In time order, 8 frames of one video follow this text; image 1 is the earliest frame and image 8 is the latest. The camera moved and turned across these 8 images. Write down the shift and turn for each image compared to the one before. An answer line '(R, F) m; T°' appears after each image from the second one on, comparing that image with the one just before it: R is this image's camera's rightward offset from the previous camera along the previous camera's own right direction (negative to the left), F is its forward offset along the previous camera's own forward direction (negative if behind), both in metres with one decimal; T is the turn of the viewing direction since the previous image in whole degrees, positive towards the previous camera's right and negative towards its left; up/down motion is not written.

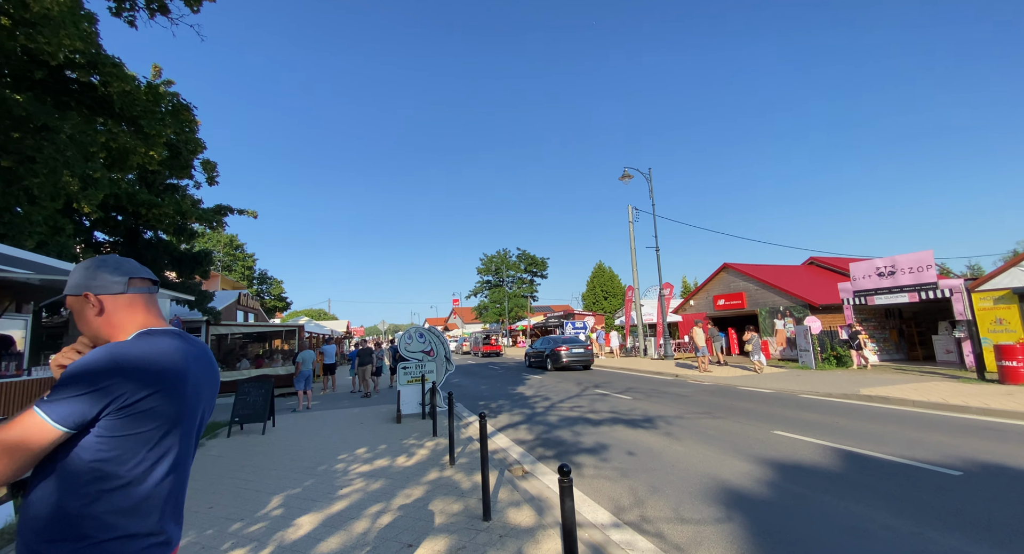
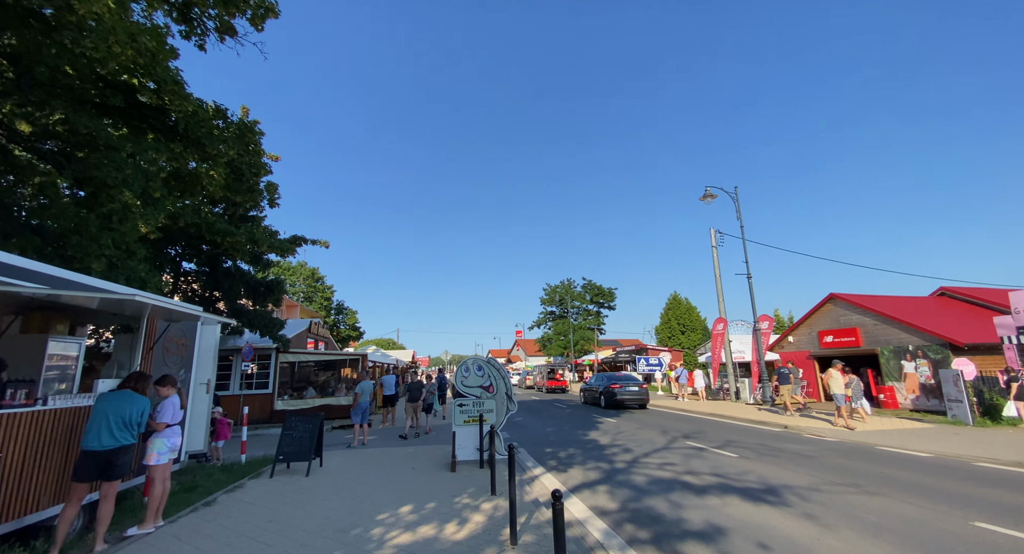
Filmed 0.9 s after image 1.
(-0.2, +1.2) m; -9°
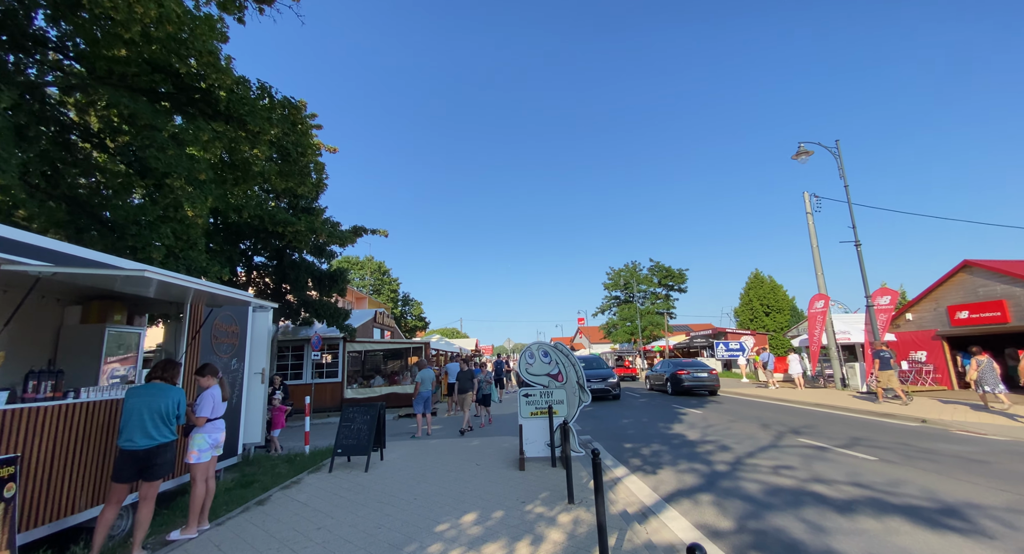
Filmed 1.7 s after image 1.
(-0.1, +1.0) m; -8°
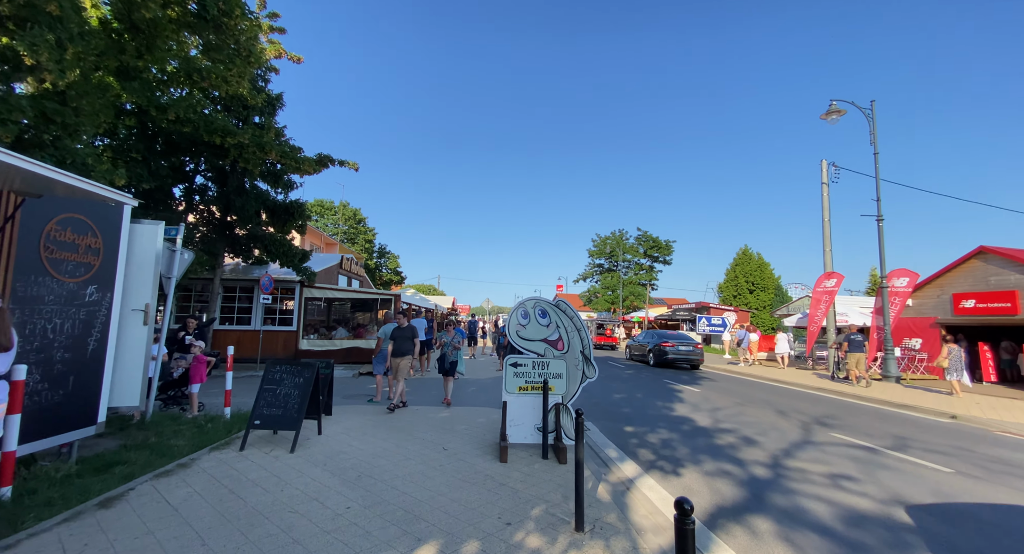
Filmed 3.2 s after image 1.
(-0.2, +1.8) m; +3°
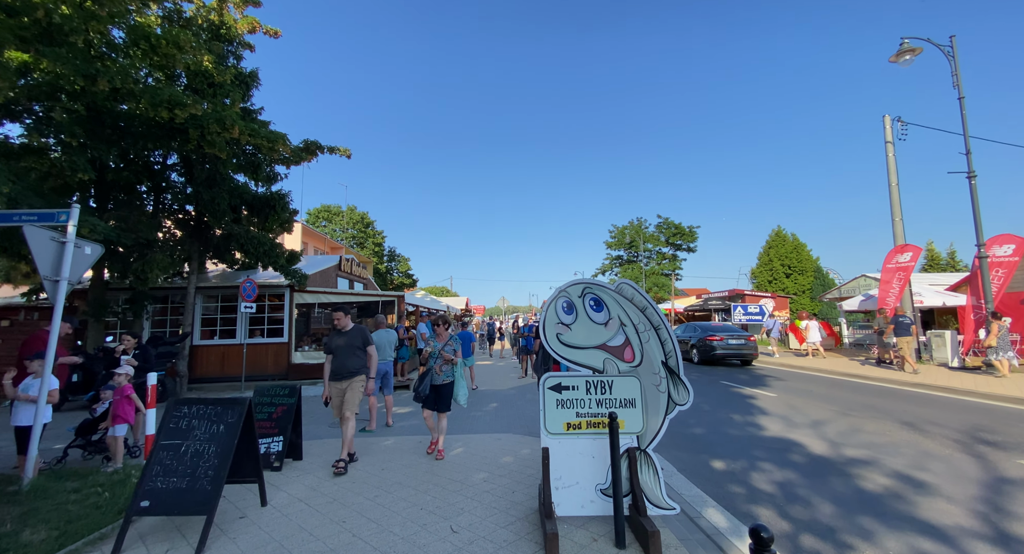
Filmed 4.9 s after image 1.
(-0.2, +2.0) m; -2°
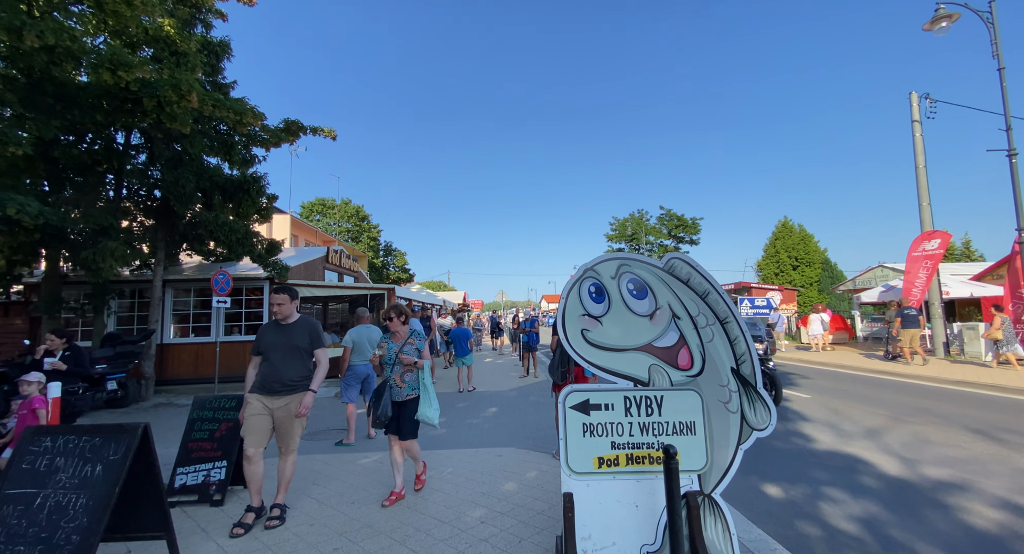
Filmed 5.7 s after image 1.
(-0.1, +1.0) m; 0°
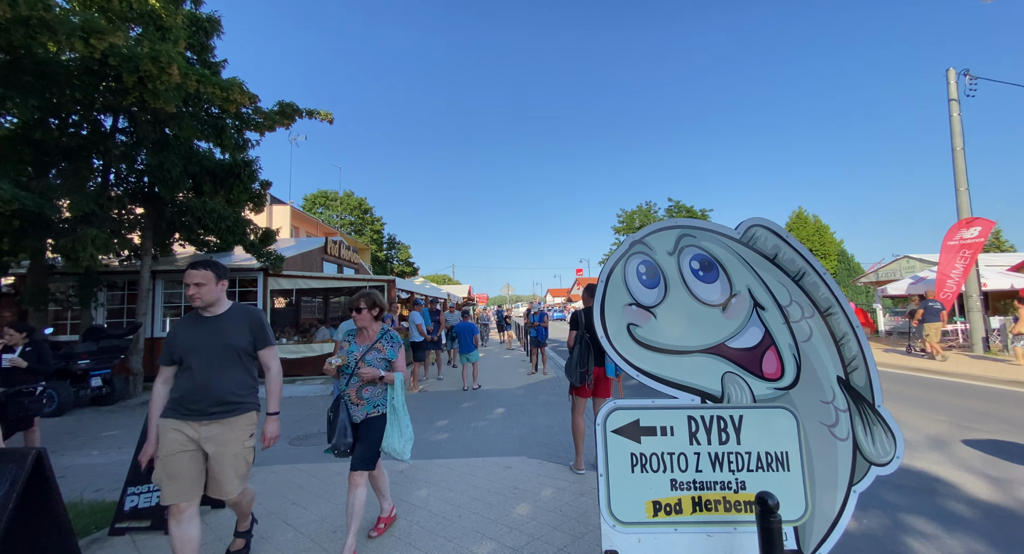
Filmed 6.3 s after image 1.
(-0.1, +0.7) m; -1°
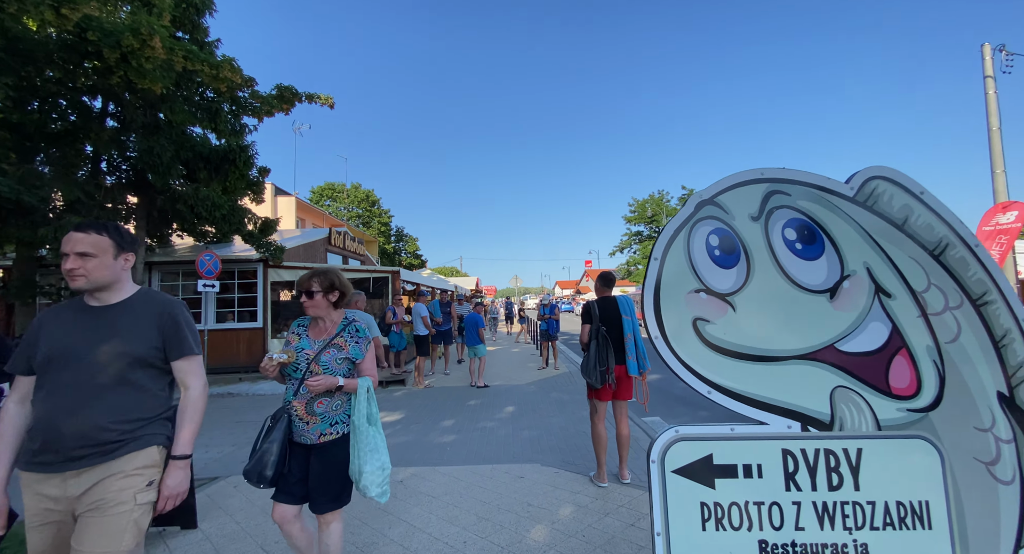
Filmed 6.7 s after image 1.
(0.0, +0.5) m; -1°
